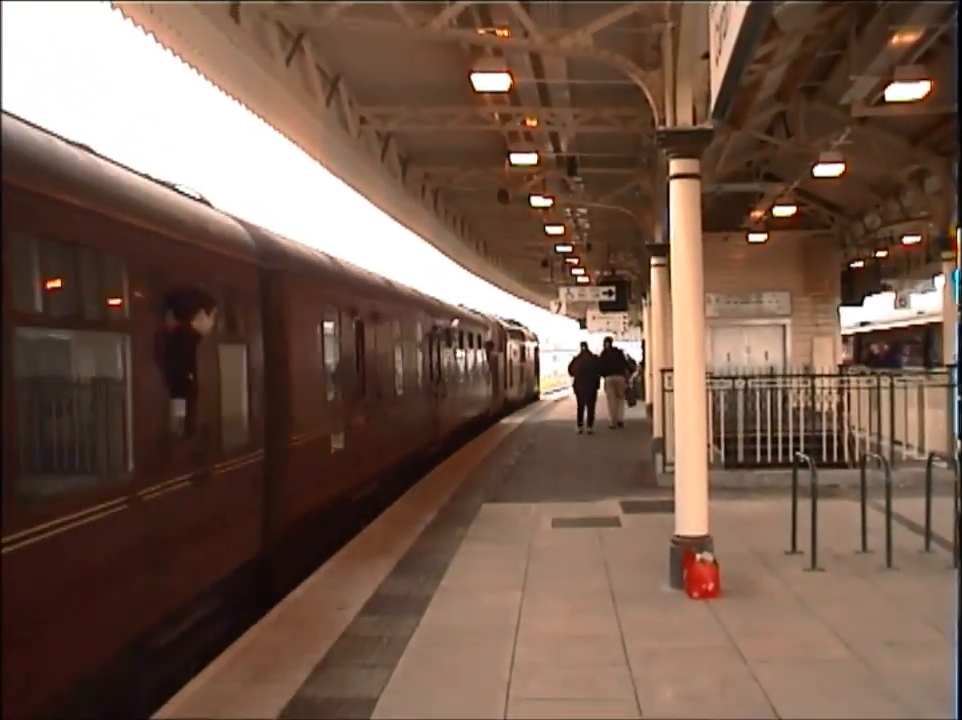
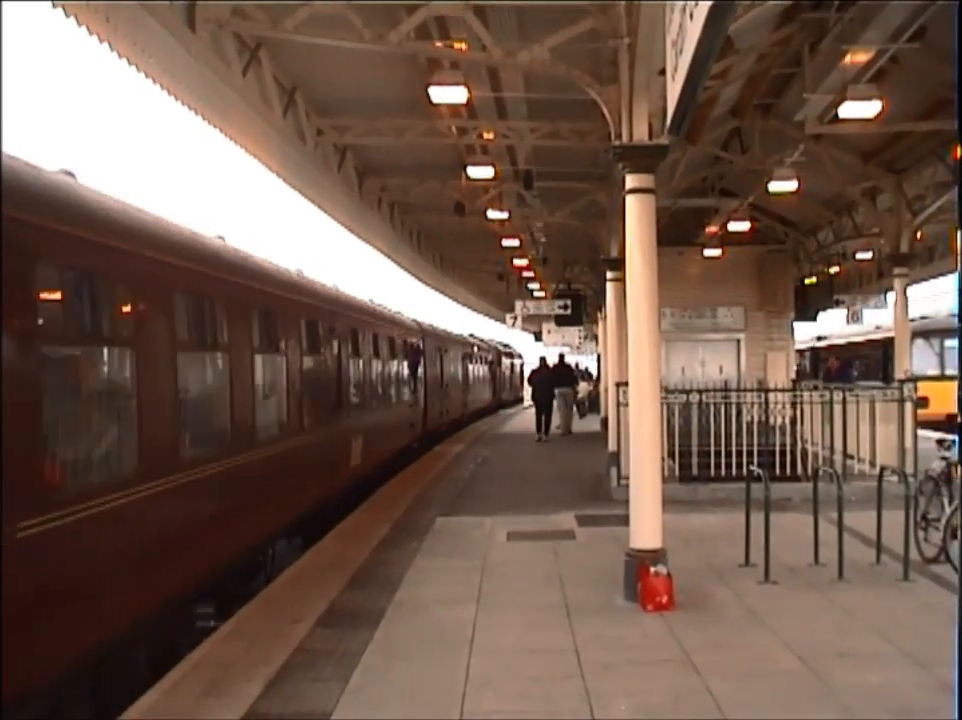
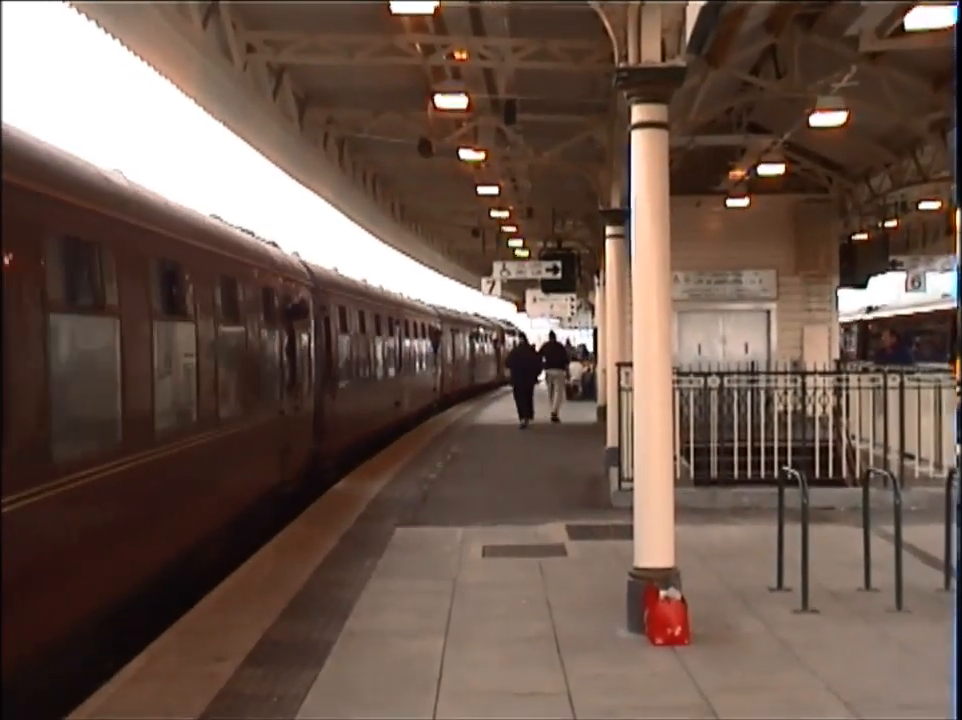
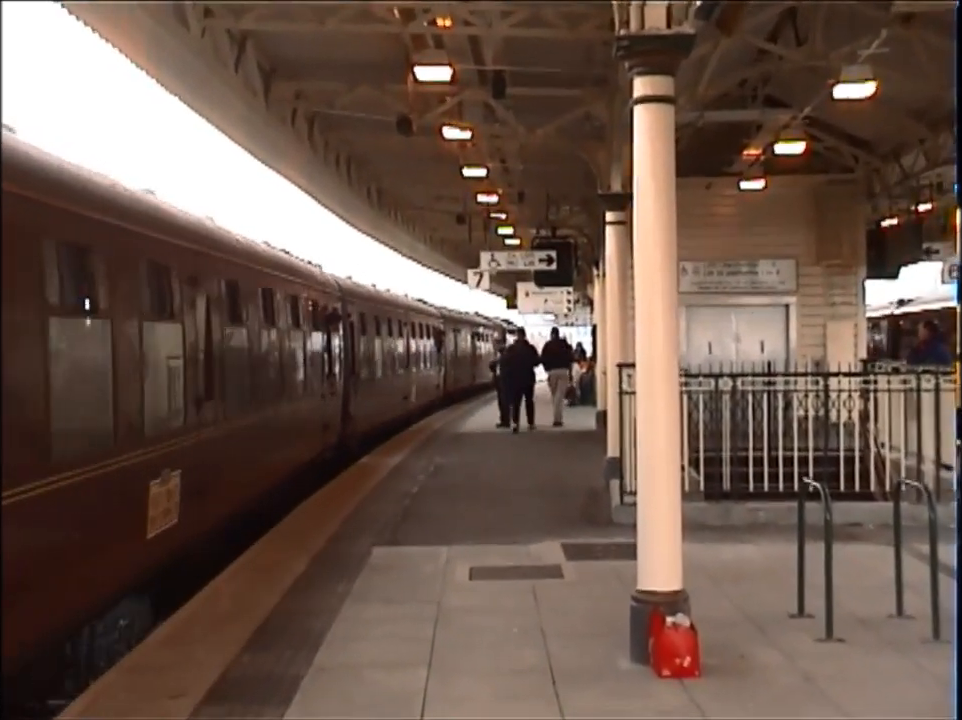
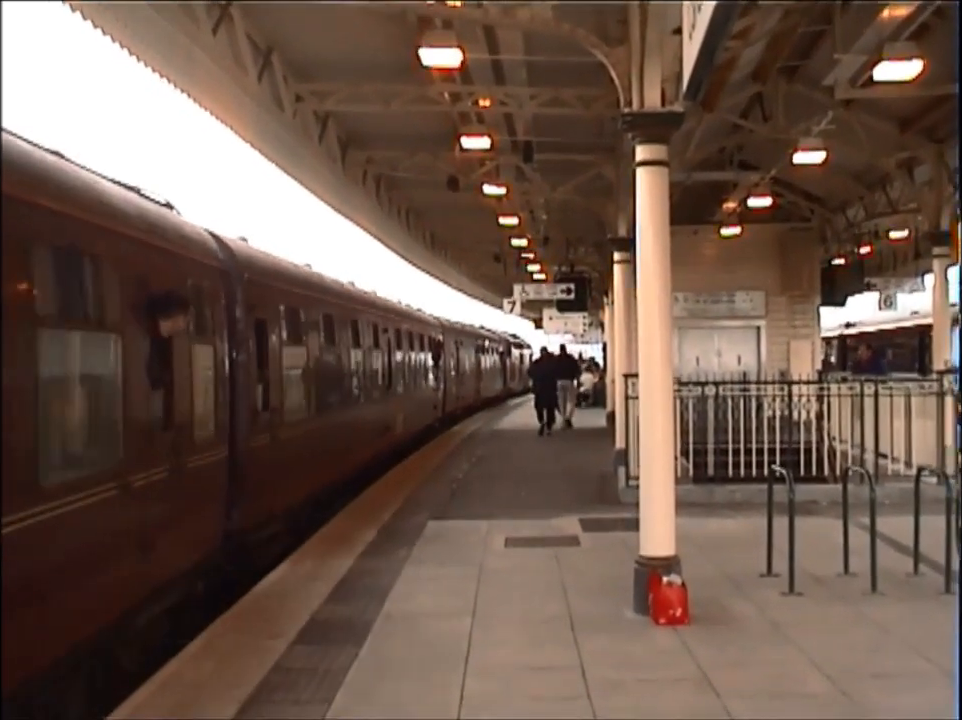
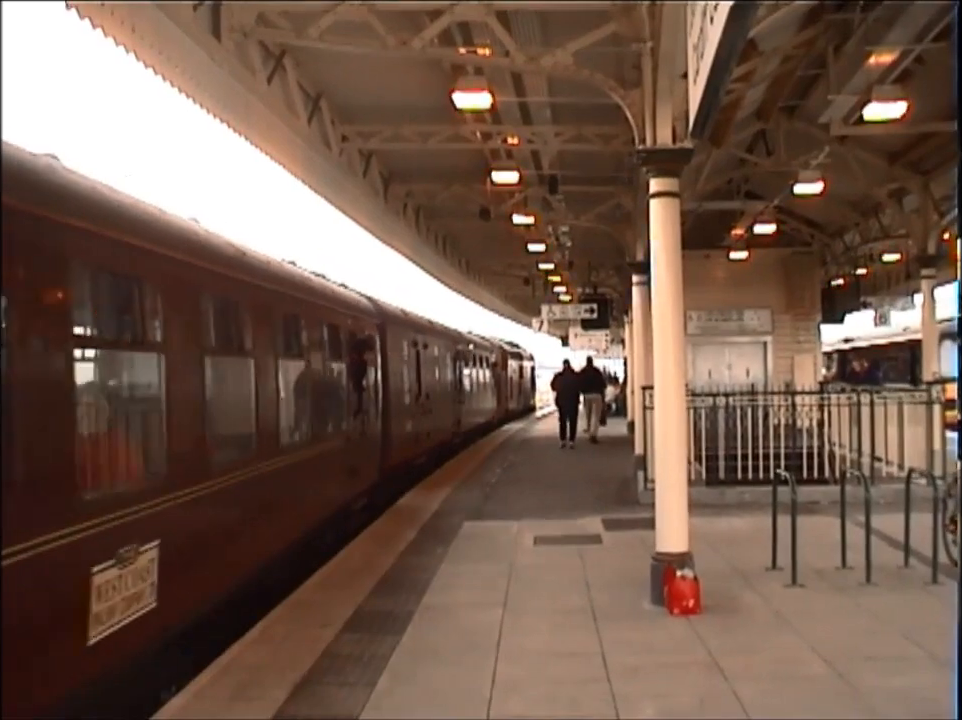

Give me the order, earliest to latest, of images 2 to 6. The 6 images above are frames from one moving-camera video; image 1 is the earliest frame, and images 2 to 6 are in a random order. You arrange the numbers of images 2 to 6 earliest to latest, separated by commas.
6, 2, 5, 3, 4
